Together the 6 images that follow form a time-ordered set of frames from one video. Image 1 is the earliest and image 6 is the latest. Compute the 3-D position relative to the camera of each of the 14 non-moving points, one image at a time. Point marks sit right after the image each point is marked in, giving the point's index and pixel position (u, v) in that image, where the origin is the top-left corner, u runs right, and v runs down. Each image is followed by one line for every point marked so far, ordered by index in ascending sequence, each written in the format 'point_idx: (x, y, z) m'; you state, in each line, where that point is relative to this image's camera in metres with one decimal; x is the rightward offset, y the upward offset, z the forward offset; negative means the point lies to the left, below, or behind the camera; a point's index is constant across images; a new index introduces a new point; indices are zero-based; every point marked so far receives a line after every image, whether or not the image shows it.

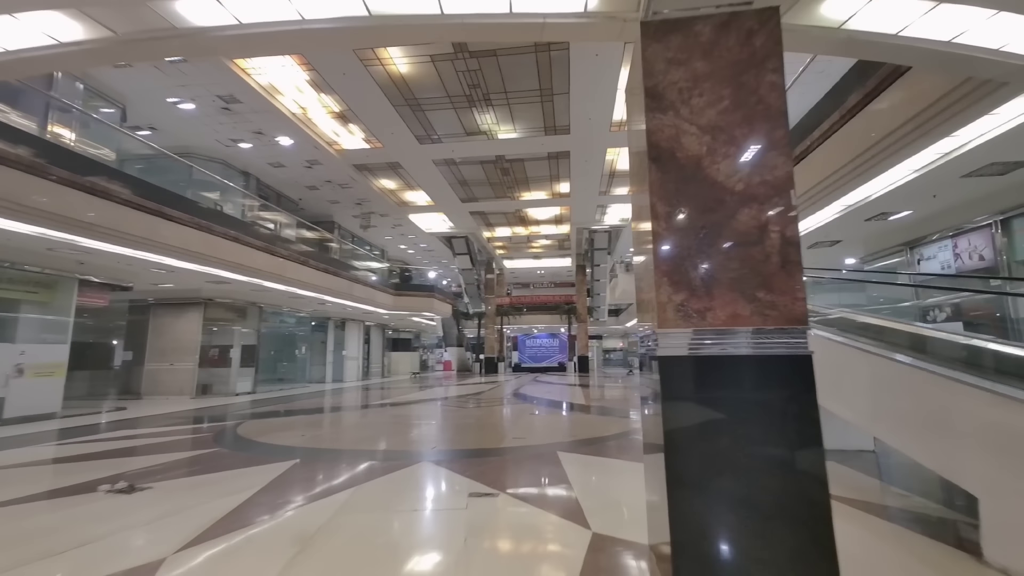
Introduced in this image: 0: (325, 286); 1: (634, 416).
0: (-5.1, 0.0, +12.4) m
1: (+2.3, -2.5, +8.7) m
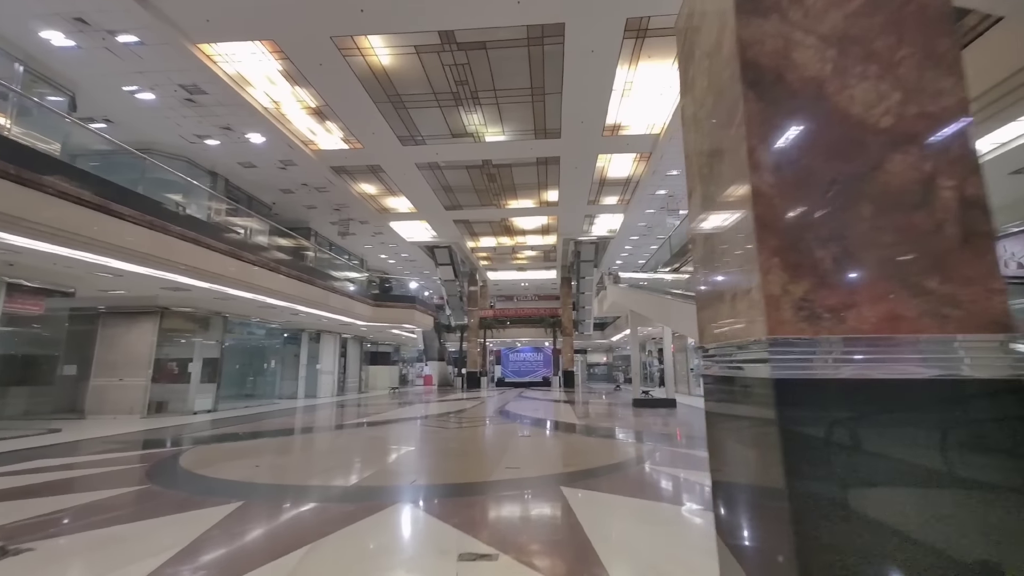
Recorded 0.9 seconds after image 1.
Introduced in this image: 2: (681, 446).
0: (-5.5, -0.2, +11.6) m
1: (+2.0, -2.6, +8.1) m
2: (+2.6, -2.5, +7.0) m
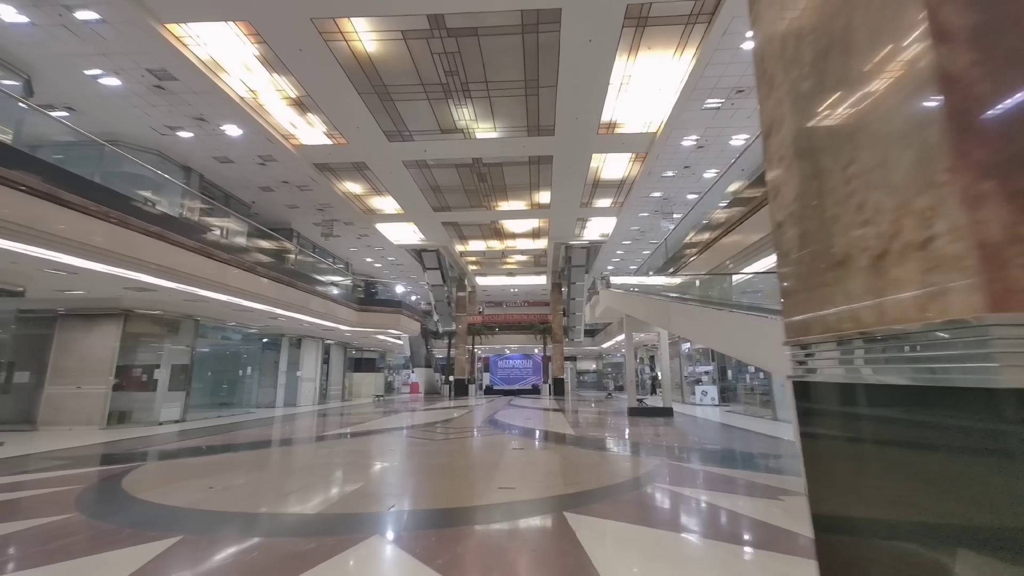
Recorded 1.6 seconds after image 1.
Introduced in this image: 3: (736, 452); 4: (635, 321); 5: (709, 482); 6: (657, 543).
0: (-5.7, -0.3, +11.0) m
1: (+1.9, -2.7, +7.7) m
2: (+2.5, -2.5, +6.6) m
3: (+3.6, -2.6, +7.3) m
4: (+3.2, -0.8, +11.7) m
5: (+2.3, -2.2, +5.1) m
6: (+1.0, -1.7, +3.0) m
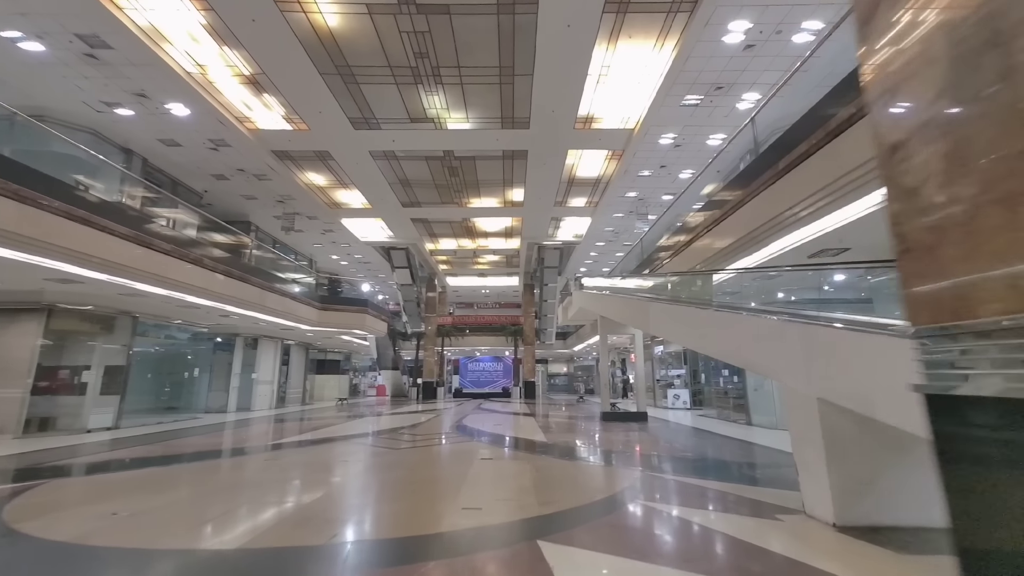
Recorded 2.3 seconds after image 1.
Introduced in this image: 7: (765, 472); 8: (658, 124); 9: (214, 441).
0: (-6.4, -0.2, +10.3) m
1: (+1.4, -2.7, +7.3) m
2: (+2.1, -2.5, +6.3) m
3: (+3.2, -2.7, +7.1) m
4: (+2.5, -0.9, +11.4) m
5: (+1.9, -2.2, +4.8) m
6: (+0.8, -1.7, +2.7) m
7: (+3.3, -2.3, +5.9) m
8: (+2.8, +3.1, +8.7) m
9: (-6.3, -3.3, +9.6) m
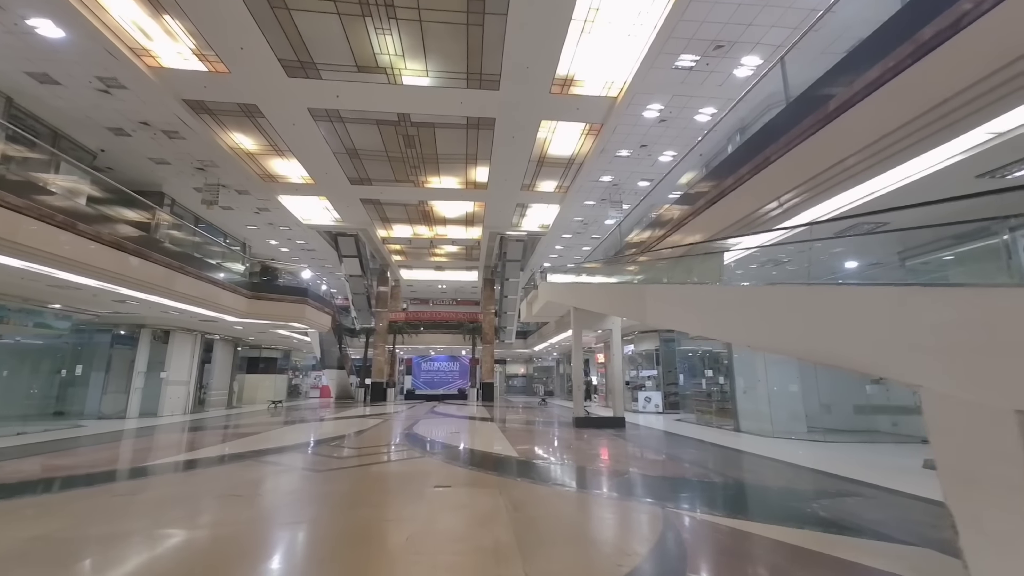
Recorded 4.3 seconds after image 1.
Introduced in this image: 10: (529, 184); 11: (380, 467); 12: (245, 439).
0: (-7.1, +0.2, +8.4) m
1: (+0.8, -2.5, +6.2) m
2: (+1.6, -2.3, +5.2) m
3: (+2.6, -2.5, +6.1) m
4: (+1.6, -0.7, +10.4) m
5: (+1.6, -1.9, +3.7) m
6: (+0.7, -1.4, +1.5) m
7: (+2.9, -2.2, +4.9) m
8: (+2.2, +3.3, +7.7) m
9: (-7.1, -2.9, +7.7) m
10: (+0.4, +2.7, +11.8) m
11: (-1.7, -2.3, +5.9) m
12: (-5.9, -3.3, +10.0) m
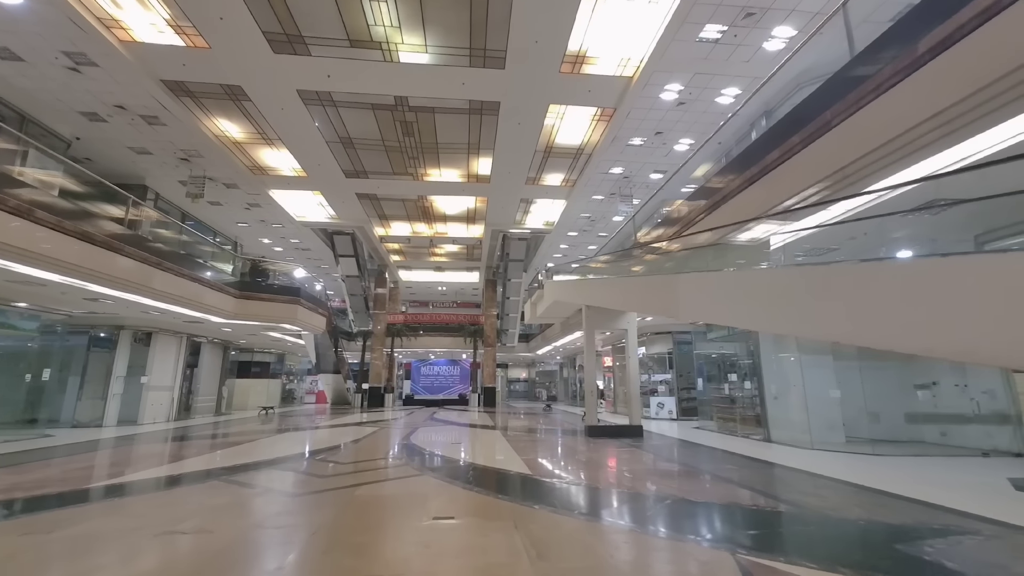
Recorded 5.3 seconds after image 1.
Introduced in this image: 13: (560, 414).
0: (-7.0, +0.3, +7.7) m
1: (+0.9, -2.4, +5.5) m
2: (+1.7, -2.2, +4.5) m
3: (+2.7, -2.4, +5.4) m
4: (+1.7, -0.6, +9.7) m
5: (+1.7, -1.8, +3.0) m
6: (+0.8, -1.3, +0.8) m
7: (+3.0, -2.1, +4.2) m
8: (+2.4, +3.4, +7.0) m
9: (-6.9, -2.8, +7.0) m
10: (+0.5, +2.7, +11.1) m
11: (-1.6, -2.3, +5.2) m
12: (-5.8, -3.3, +9.3) m
13: (+1.8, -4.8, +17.4) m
